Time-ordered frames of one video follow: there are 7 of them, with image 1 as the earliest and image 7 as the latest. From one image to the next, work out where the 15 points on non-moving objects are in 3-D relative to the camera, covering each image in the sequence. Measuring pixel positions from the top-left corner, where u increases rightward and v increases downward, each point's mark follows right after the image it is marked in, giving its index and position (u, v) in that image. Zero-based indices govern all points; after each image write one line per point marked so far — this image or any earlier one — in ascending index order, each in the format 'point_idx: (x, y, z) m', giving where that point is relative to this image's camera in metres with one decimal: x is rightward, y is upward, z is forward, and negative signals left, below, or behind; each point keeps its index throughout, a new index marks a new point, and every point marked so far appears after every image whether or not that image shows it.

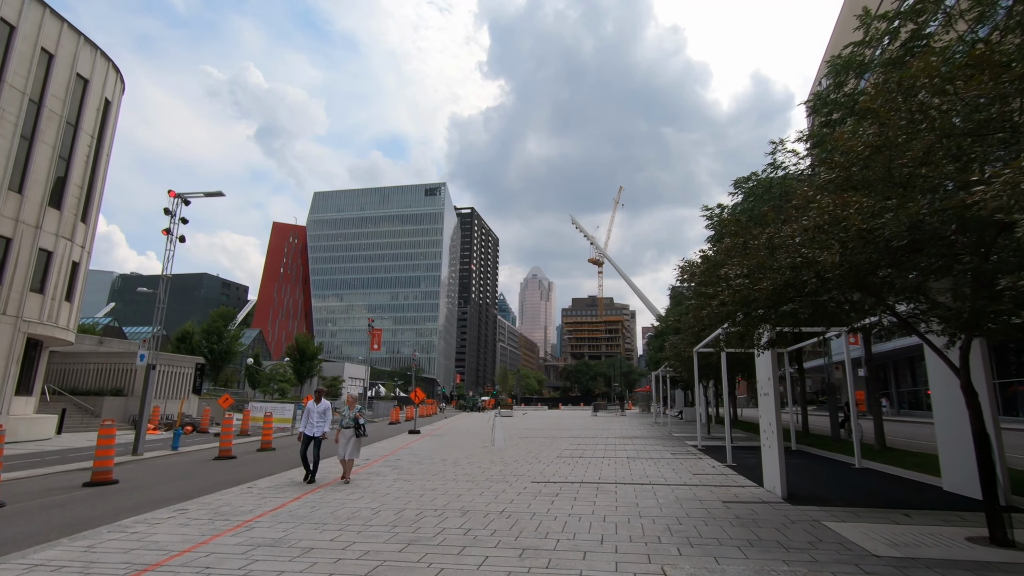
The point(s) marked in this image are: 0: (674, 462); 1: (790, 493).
0: (+4.0, -4.4, +14.1) m
1: (+4.6, -3.3, +9.2) m
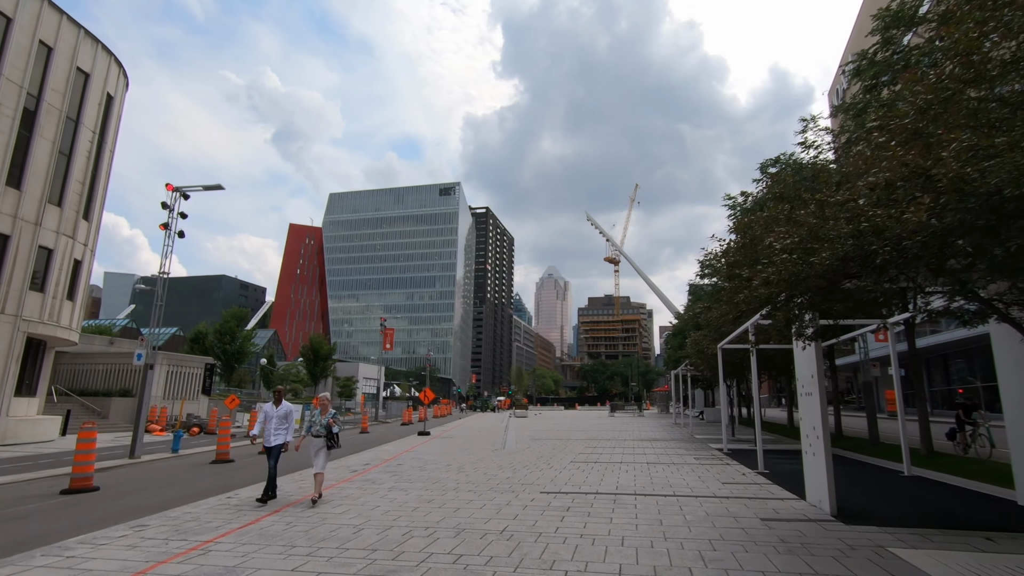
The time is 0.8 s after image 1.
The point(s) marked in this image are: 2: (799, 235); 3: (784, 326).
0: (+4.2, -4.1, +12.9) m
1: (+4.6, -3.1, +7.9) m
2: (+3.1, +0.6, +6.1) m
3: (+3.4, -0.5, +7.1) m
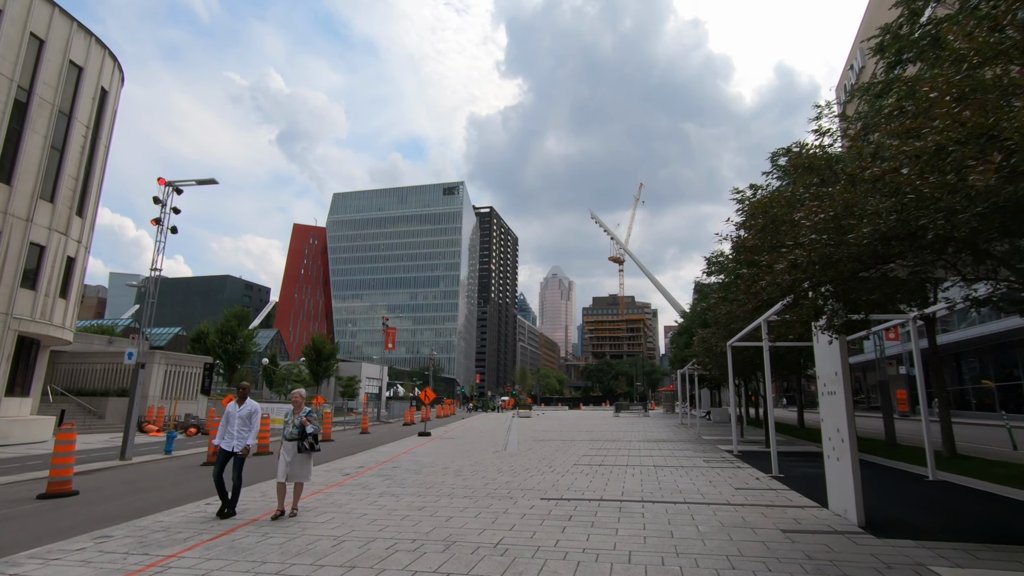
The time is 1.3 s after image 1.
0: (+4.2, -4.0, +12.2) m
1: (+4.6, -3.0, +7.2) m
2: (+3.1, +0.8, +5.4) m
3: (+3.3, -0.3, +6.4) m
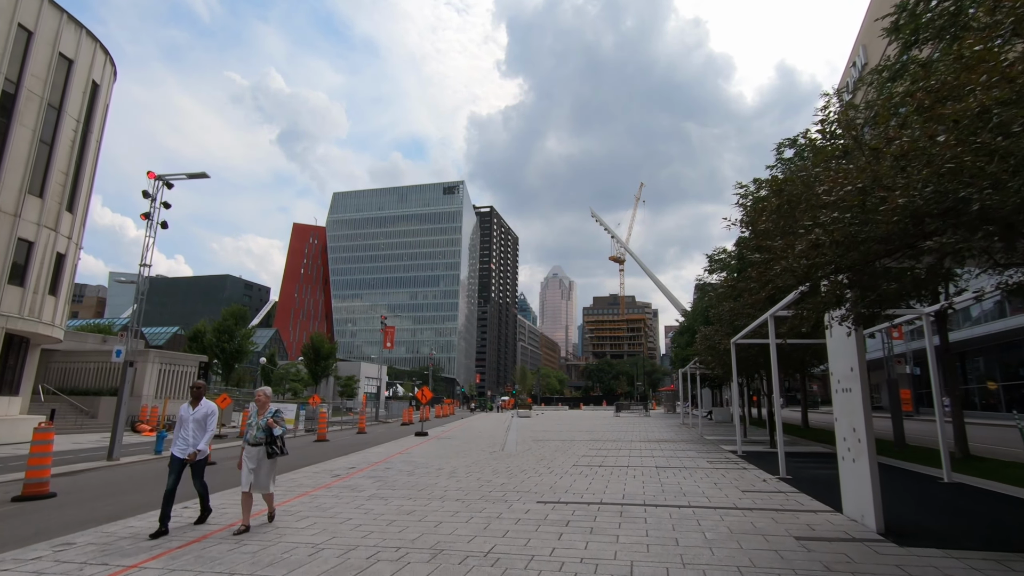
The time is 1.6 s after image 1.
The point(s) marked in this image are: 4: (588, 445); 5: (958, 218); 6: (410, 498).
0: (+4.1, -3.9, +11.7) m
1: (+4.5, -2.8, +6.7) m
2: (+3.0, +0.9, +4.9) m
3: (+3.2, -0.2, +5.9) m
4: (+2.6, -5.3, +19.2) m
5: (+3.4, +0.5, +4.3) m
6: (-1.7, -3.4, +9.2) m
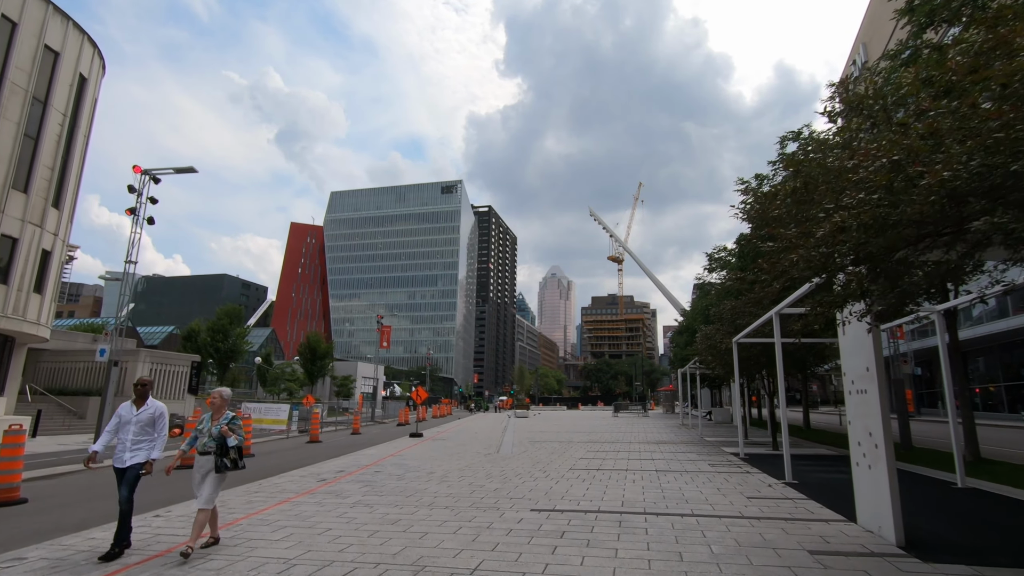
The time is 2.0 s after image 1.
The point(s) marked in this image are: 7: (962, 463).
0: (+4.0, -3.8, +11.2) m
1: (+4.4, -2.8, +6.2) m
2: (+2.9, +1.0, +4.4) m
3: (+3.1, -0.1, +5.4) m
4: (+2.5, -5.3, +18.7) m
5: (+3.3, +0.6, +3.8) m
6: (-1.8, -3.4, +8.7) m
7: (+8.4, -3.3, +10.6) m
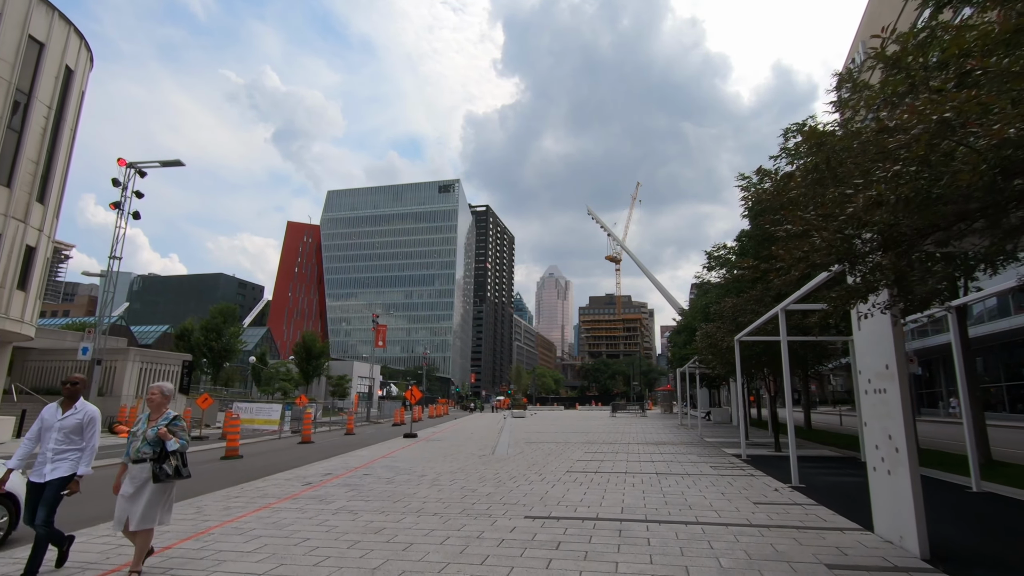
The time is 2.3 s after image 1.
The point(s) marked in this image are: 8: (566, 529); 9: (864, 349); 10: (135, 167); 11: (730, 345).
0: (+3.9, -3.7, +10.7) m
1: (+4.3, -2.7, +5.8) m
2: (+2.8, +1.0, +3.9) m
3: (+3.1, 0.0, +4.9) m
4: (+2.3, -5.2, +18.2) m
5: (+3.2, +0.7, +3.3) m
6: (-1.9, -3.3, +8.2) m
7: (+8.3, -3.2, +10.1) m
8: (+0.7, -3.0, +7.0) m
9: (+4.3, -0.7, +6.8) m
10: (-13.1, +4.2, +19.6) m
11: (+6.8, -1.8, +17.8) m
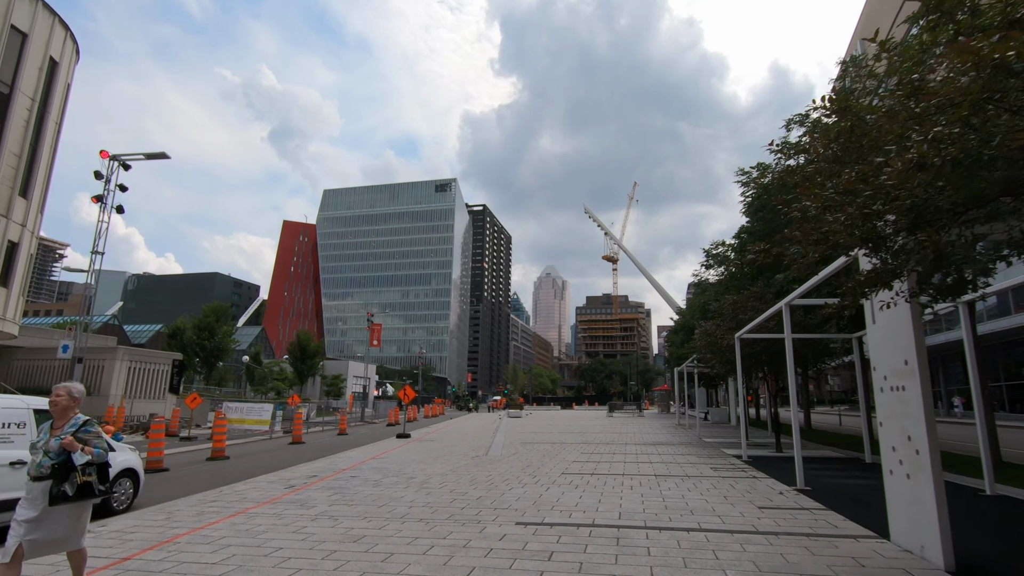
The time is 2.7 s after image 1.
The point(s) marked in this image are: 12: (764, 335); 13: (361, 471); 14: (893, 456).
0: (+3.8, -3.6, +10.3) m
1: (+4.2, -2.6, +5.3) m
2: (+2.7, +1.2, +3.5) m
3: (+3.0, +0.1, +4.4) m
4: (+2.1, -5.0, +17.8) m
5: (+3.1, +0.8, +2.8) m
6: (-2.0, -3.1, +7.7) m
7: (+8.1, -3.1, +9.6) m
8: (+0.6, -2.9, +6.6) m
9: (+4.1, -0.6, +6.4) m
10: (-13.3, +4.3, +19.1) m
11: (+6.7, -1.7, +17.3) m
12: (+6.9, -1.3, +15.5) m
13: (-3.4, -4.1, +12.9) m
14: (+4.1, -1.8, +6.0) m
